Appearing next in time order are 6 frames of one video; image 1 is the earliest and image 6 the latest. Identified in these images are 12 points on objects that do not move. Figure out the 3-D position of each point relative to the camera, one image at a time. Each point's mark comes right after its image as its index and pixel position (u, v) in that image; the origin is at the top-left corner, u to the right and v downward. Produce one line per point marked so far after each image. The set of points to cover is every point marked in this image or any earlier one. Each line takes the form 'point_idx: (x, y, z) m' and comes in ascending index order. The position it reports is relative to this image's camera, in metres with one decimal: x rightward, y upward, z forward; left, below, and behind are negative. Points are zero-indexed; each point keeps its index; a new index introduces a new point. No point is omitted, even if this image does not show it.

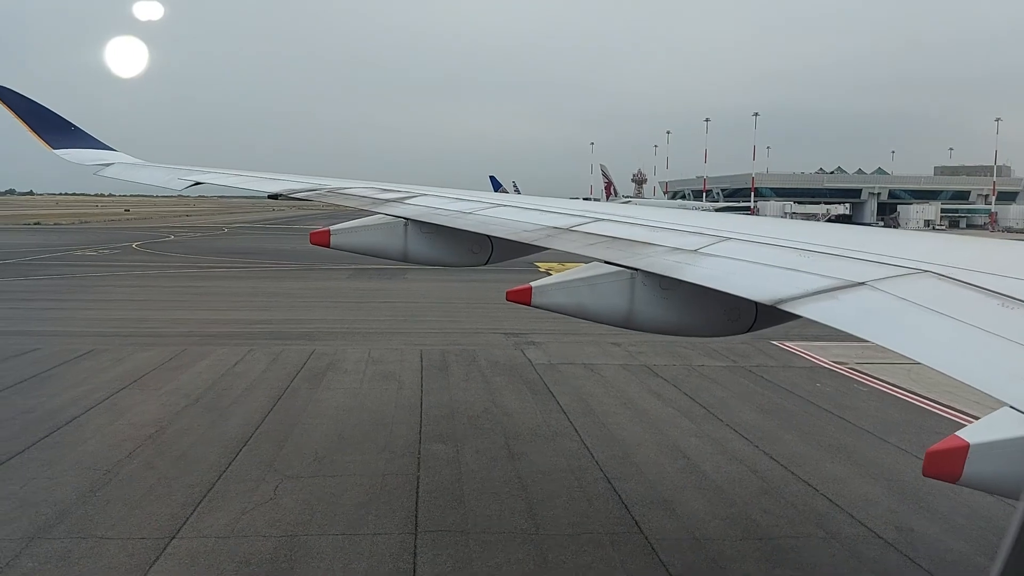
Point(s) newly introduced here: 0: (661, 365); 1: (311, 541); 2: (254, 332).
0: (+2.4, -1.2, +10.4) m
1: (-1.7, -2.2, +5.5) m
2: (-4.7, -0.8, +11.9) m
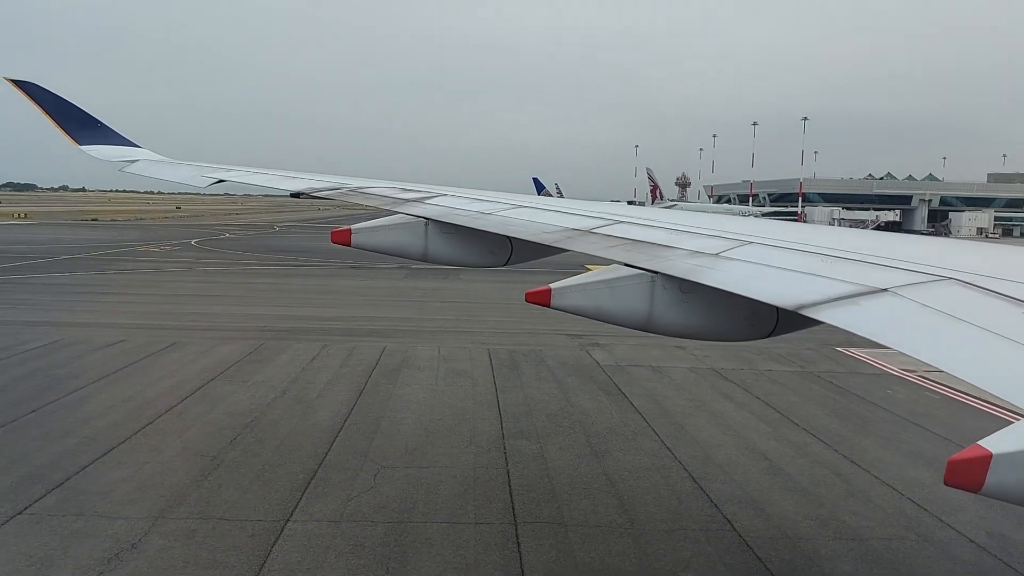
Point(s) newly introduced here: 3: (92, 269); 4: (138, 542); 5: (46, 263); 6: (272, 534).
0: (+3.5, -1.3, +10.5) m
1: (-0.8, -2.2, +5.8) m
2: (-3.6, -0.8, +12.3) m
3: (-12.1, +0.6, +18.7) m
4: (-3.2, -2.2, +5.5) m
5: (-13.9, +0.8, +19.4) m
6: (-2.1, -2.2, +5.7) m
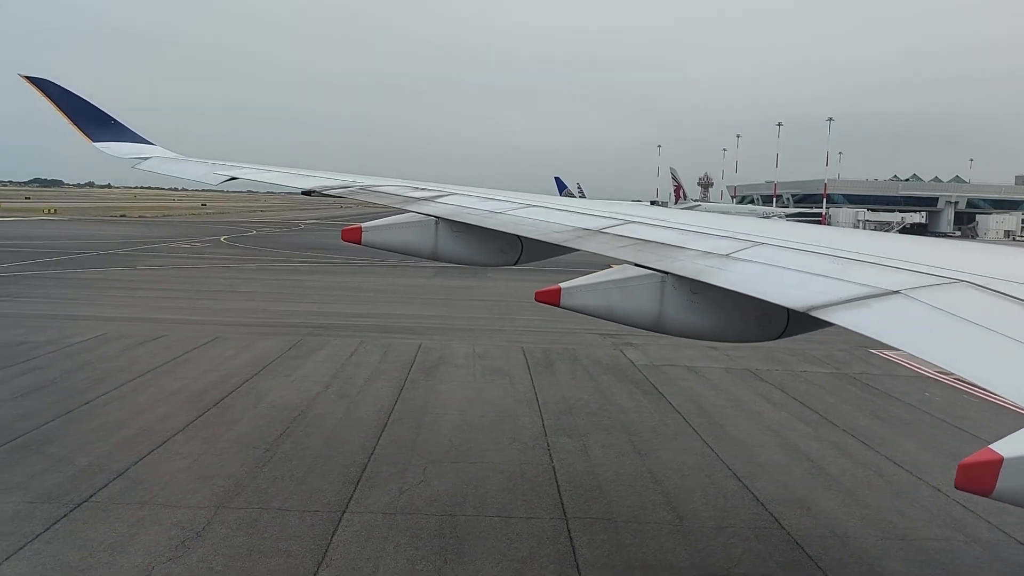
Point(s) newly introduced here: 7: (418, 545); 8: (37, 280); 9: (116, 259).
0: (+4.1, -1.3, +10.5) m
1: (-0.4, -2.1, +5.9) m
2: (-2.9, -0.7, +12.5) m
3: (-11.3, +0.7, +19.0) m
4: (-2.7, -2.1, +5.7) m
5: (-13.1, +0.9, +19.8) m
6: (-1.6, -2.1, +5.8) m
7: (-0.8, -2.2, +5.5) m
8: (-11.7, +0.2, +16.0) m
9: (-12.0, +0.9, +19.7) m
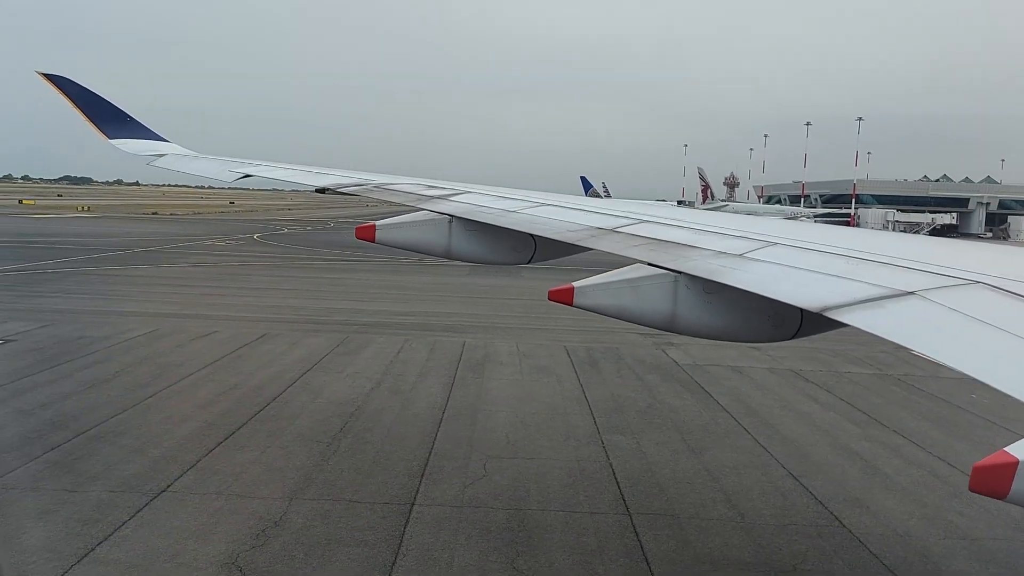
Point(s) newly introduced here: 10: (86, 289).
0: (+4.8, -1.3, +10.5) m
1: (+0.2, -2.1, +6.1) m
2: (-2.2, -0.7, +12.7) m
3: (-10.4, +0.8, +19.4) m
4: (-2.1, -2.1, +5.9) m
5: (-12.1, +1.0, +20.3) m
6: (-1.0, -2.1, +6.0) m
7: (-0.2, -2.2, +5.7) m
8: (-10.9, +0.3, +16.4) m
9: (-11.0, +1.0, +20.1) m
10: (-9.8, 0.0, +15.0) m
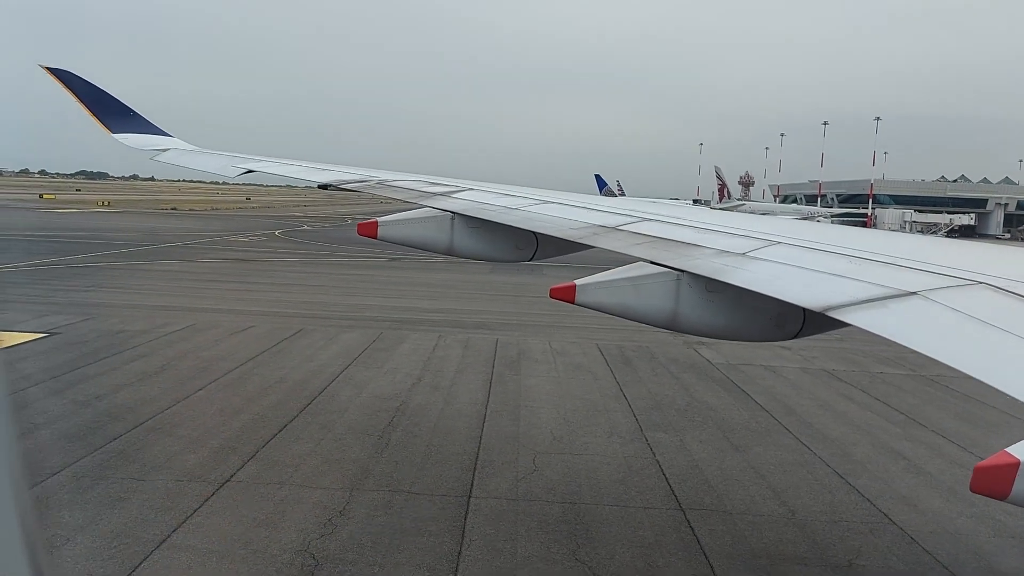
0: (+5.4, -1.3, +10.6) m
1: (+0.8, -2.1, +6.2) m
2: (-1.6, -0.6, +12.9) m
3: (-9.7, +1.0, +19.7) m
4: (-1.6, -2.1, +6.1) m
5: (-11.4, +1.2, +20.5) m
6: (-0.5, -2.1, +6.2) m
7: (+0.3, -2.2, +5.9) m
8: (-10.2, +0.4, +16.7) m
9: (-10.4, +1.1, +20.3) m
10: (-9.2, +0.1, +15.2) m
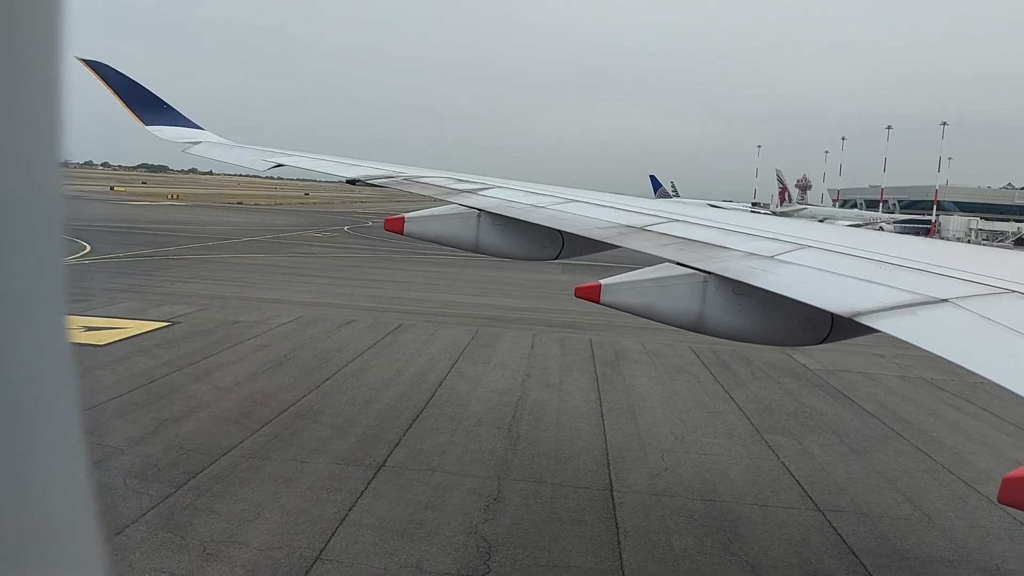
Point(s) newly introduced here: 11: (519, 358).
0: (+7.1, -1.5, +10.7) m
1: (+2.2, -2.2, +6.5) m
2: (+0.2, -0.6, +13.3) m
3: (-7.6, +1.2, +20.4) m
4: (-0.1, -2.1, +6.5) m
5: (-9.2, +1.5, +21.3) m
6: (+1.0, -2.1, +6.5) m
7: (+1.8, -2.3, +6.2) m
8: (-8.2, +0.7, +17.4) m
9: (-8.2, +1.4, +21.1) m
10: (-7.2, +0.3, +15.9) m
11: (+0.1, -1.2, +10.7) m
